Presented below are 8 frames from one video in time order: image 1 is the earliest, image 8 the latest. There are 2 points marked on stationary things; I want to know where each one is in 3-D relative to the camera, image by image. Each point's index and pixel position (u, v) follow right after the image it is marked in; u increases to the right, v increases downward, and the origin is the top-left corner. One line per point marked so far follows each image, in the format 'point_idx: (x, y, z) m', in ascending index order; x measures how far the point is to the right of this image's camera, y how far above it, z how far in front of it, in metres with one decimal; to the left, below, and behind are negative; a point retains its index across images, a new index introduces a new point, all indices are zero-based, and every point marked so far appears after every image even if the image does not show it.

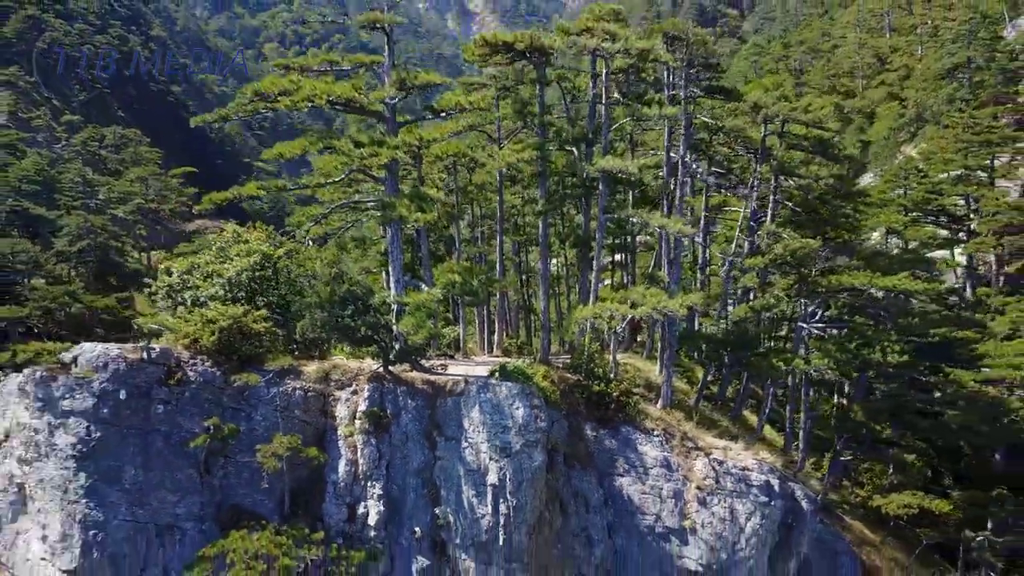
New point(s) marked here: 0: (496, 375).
0: (-0.3, -2.3, +16.1) m
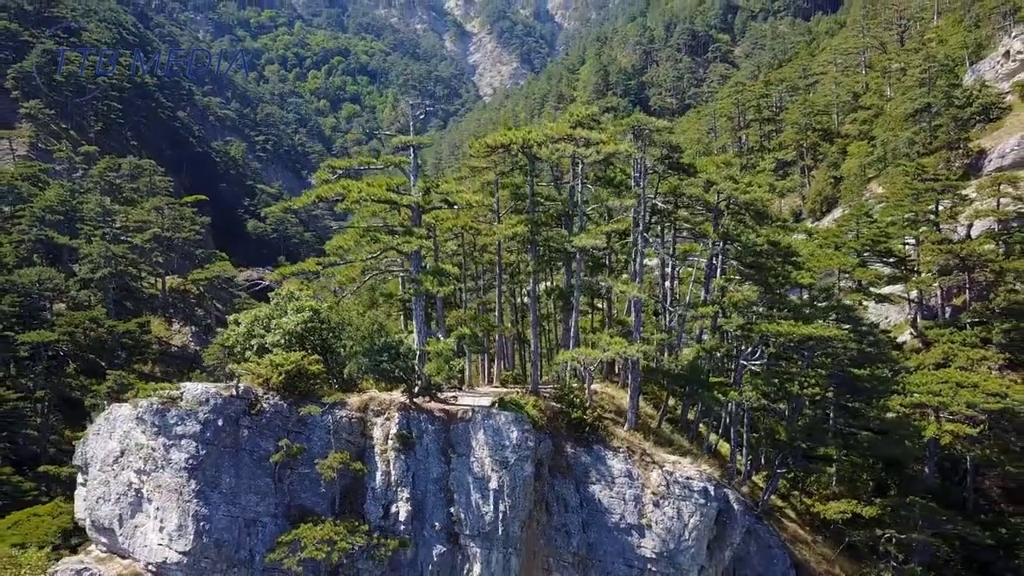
0: (-0.4, -3.3, +18.5) m
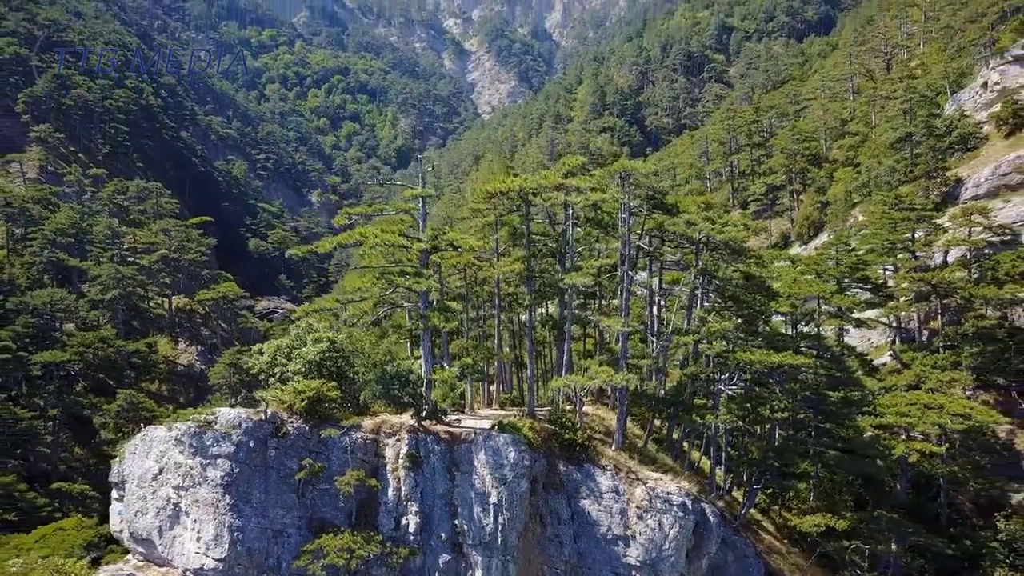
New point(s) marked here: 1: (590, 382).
0: (-0.4, -4.1, +19.6) m
1: (+2.0, -2.7, +18.3) m
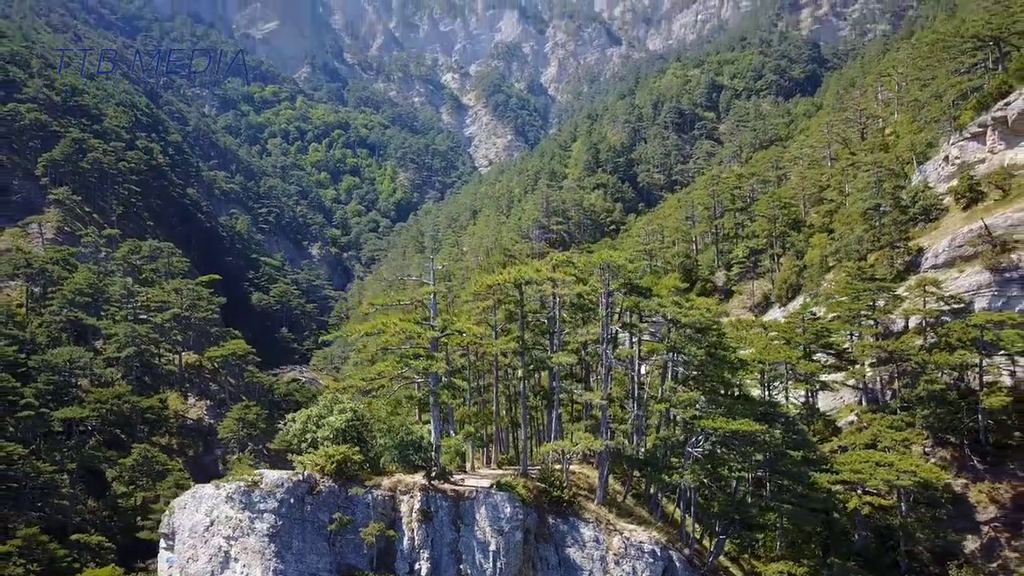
0: (-0.6, -6.3, +21.7) m
1: (+1.9, -4.8, +20.5) m
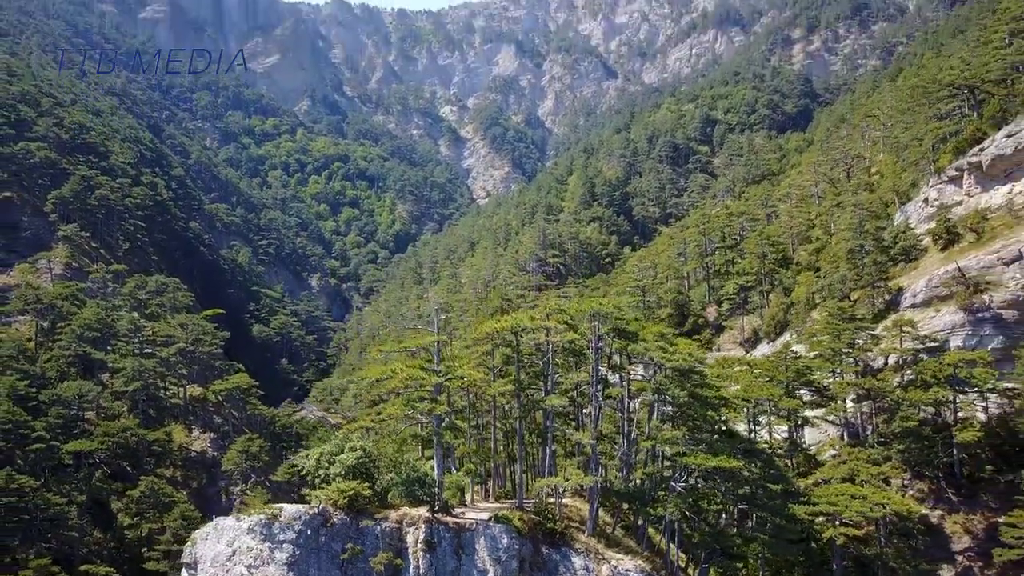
0: (-0.7, -7.8, +22.8) m
1: (+1.8, -6.2, +21.7) m
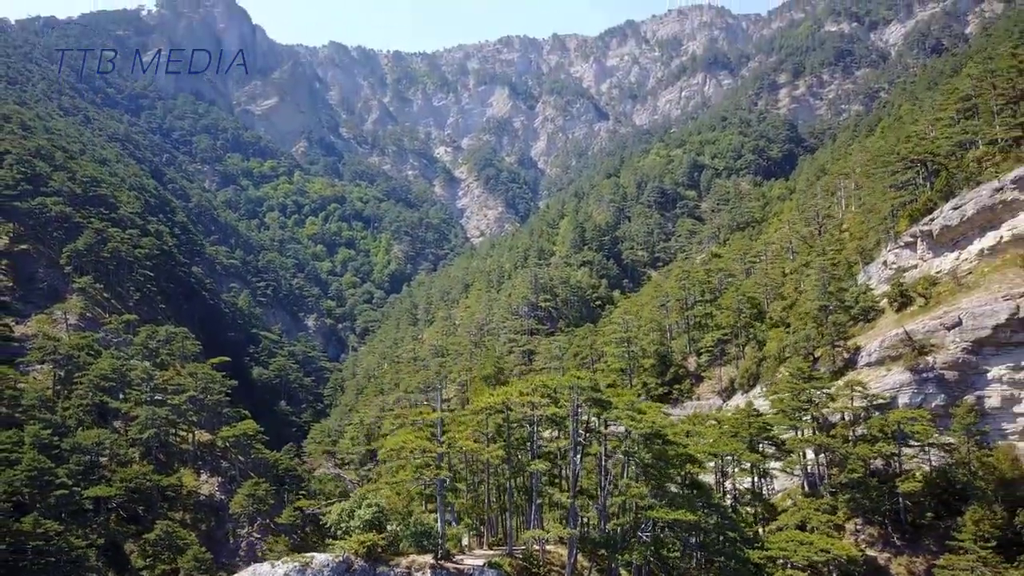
0: (-1.0, -10.5, +25.8) m
1: (+1.5, -8.9, +24.8) m
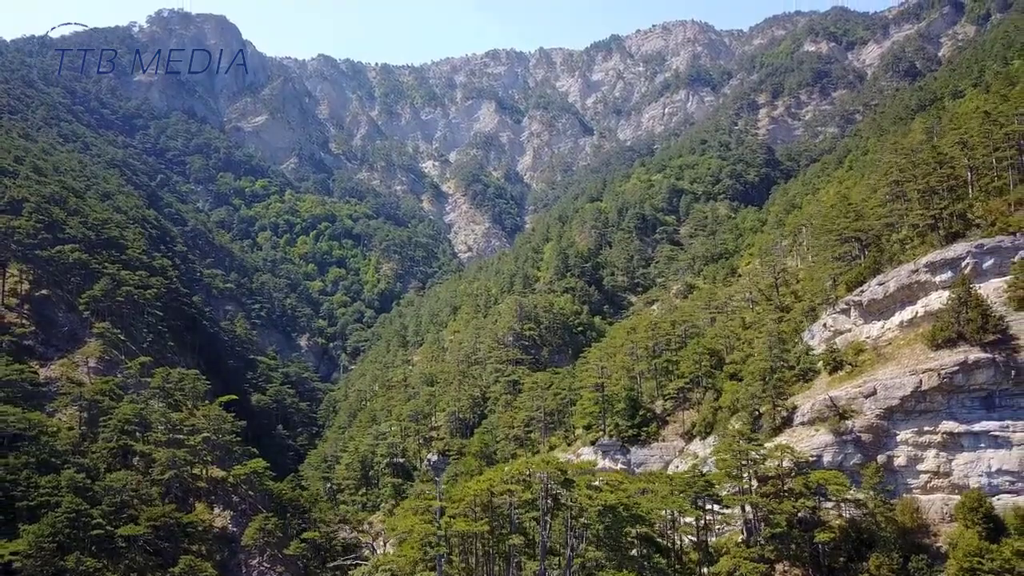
0: (-1.7, -15.0, +31.8) m
1: (+0.8, -13.3, +30.8) m
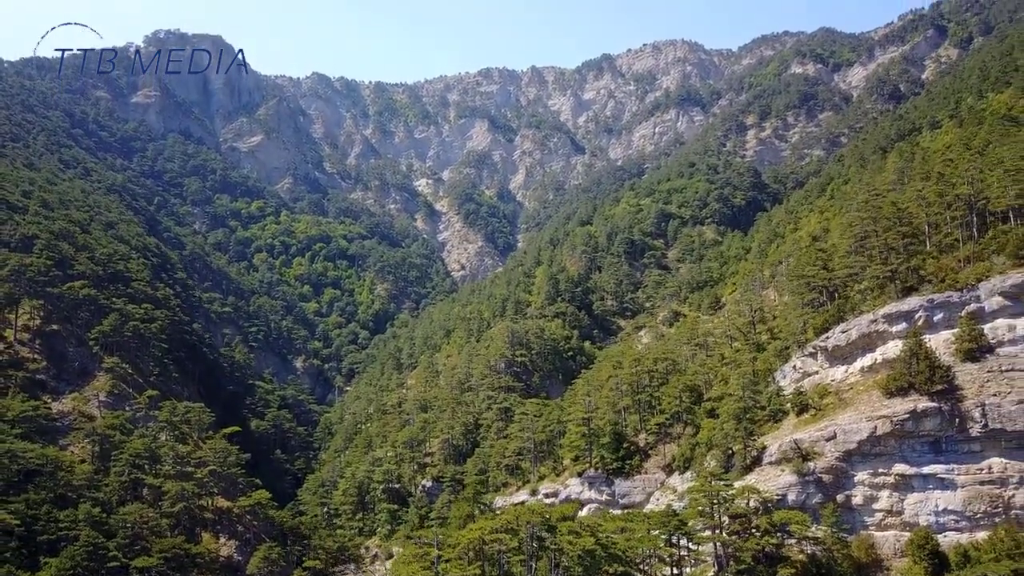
0: (-2.3, -18.3, +35.2) m
1: (+0.3, -16.6, +34.3) m
